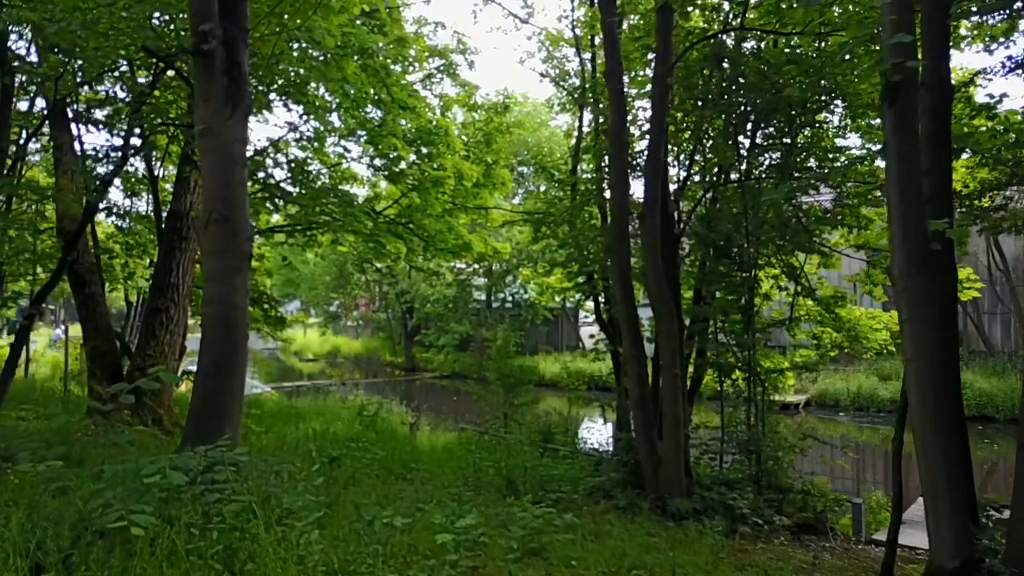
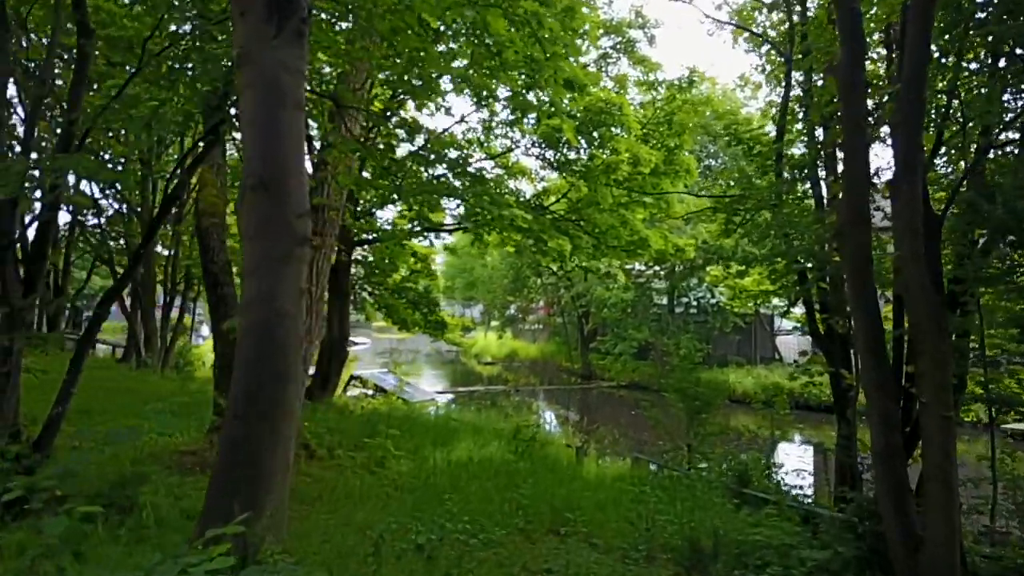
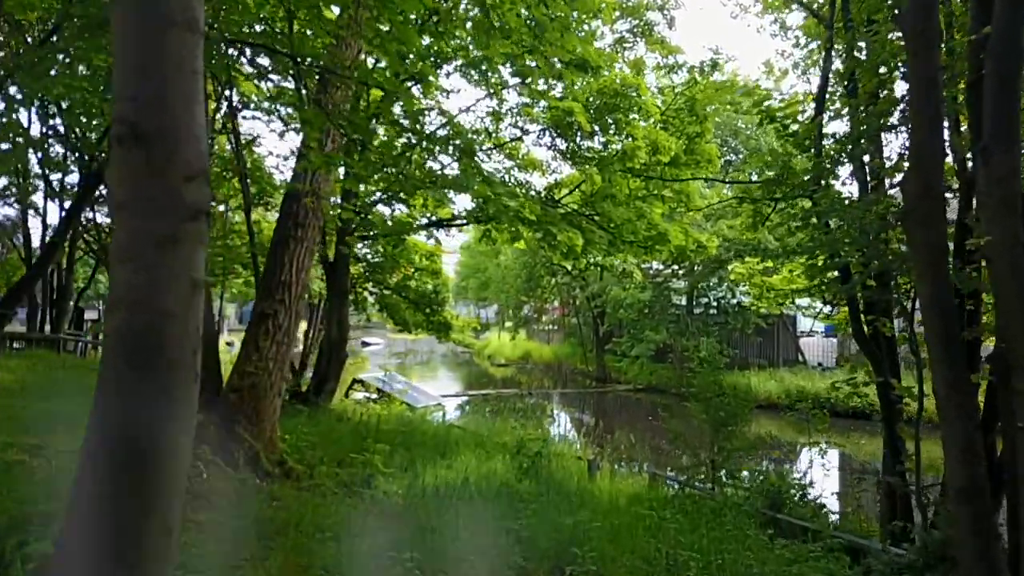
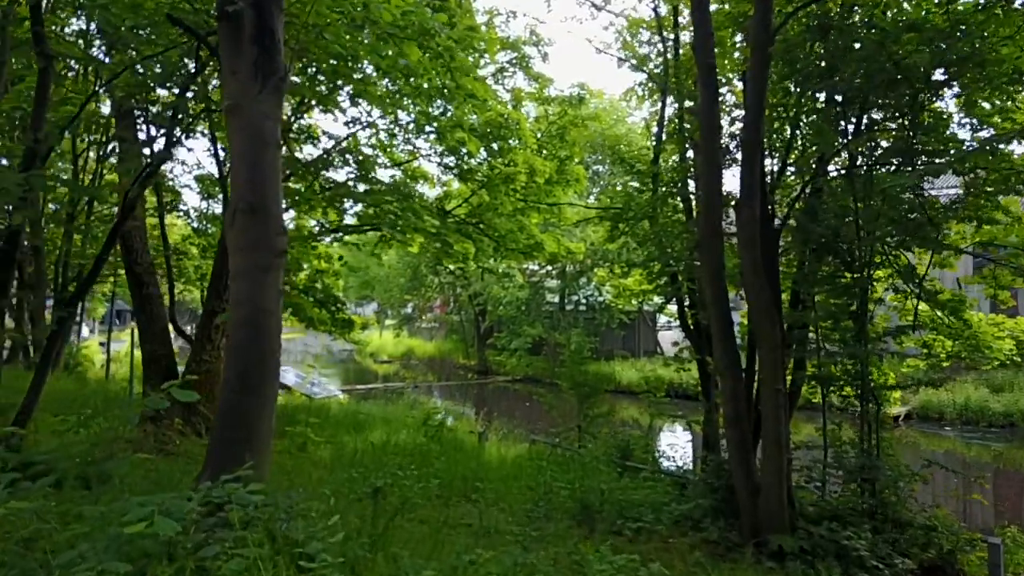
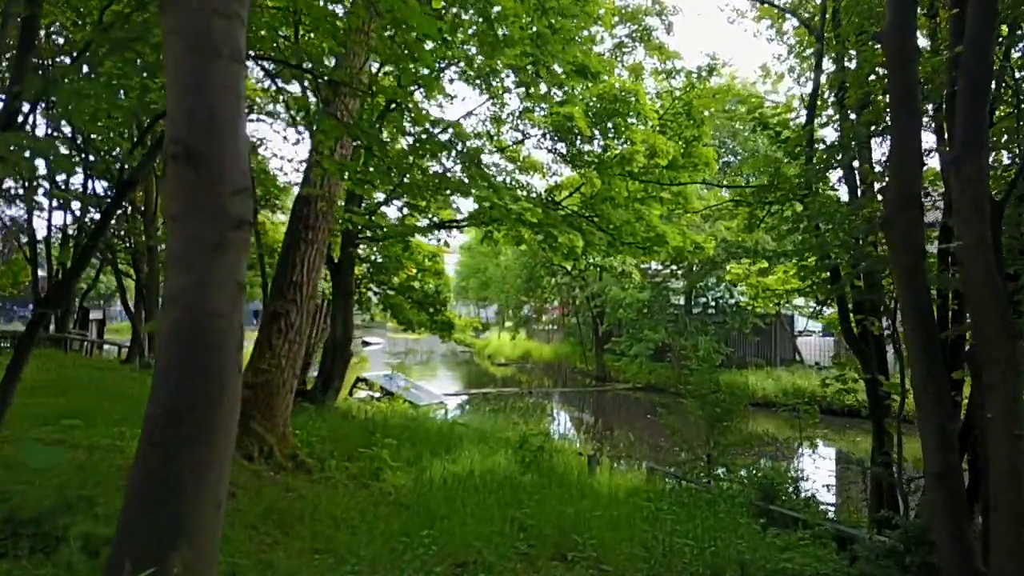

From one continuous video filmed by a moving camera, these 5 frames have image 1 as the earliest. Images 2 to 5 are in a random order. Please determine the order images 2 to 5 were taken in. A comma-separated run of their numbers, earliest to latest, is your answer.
4, 2, 5, 3
